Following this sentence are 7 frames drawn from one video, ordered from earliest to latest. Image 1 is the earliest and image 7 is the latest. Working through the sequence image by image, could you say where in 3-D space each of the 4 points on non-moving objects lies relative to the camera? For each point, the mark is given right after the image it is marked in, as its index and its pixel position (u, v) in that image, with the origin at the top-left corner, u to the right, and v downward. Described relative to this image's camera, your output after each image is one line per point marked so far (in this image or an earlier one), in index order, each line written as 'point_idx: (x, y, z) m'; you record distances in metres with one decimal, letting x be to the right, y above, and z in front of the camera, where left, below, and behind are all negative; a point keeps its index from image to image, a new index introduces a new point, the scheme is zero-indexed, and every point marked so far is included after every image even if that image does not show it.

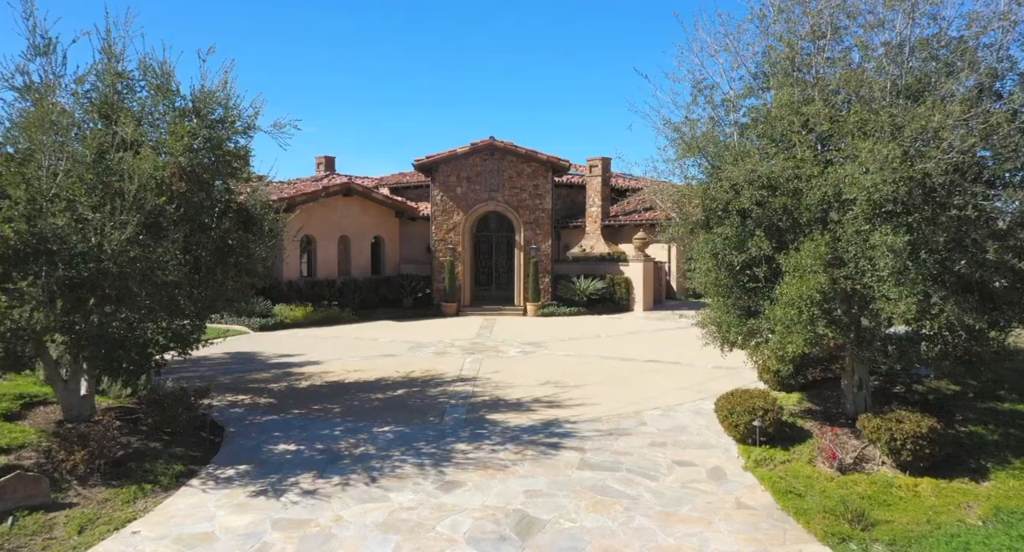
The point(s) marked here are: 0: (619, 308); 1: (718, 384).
0: (+3.2, -1.0, +19.3) m
1: (+3.1, -1.6, +9.5) m
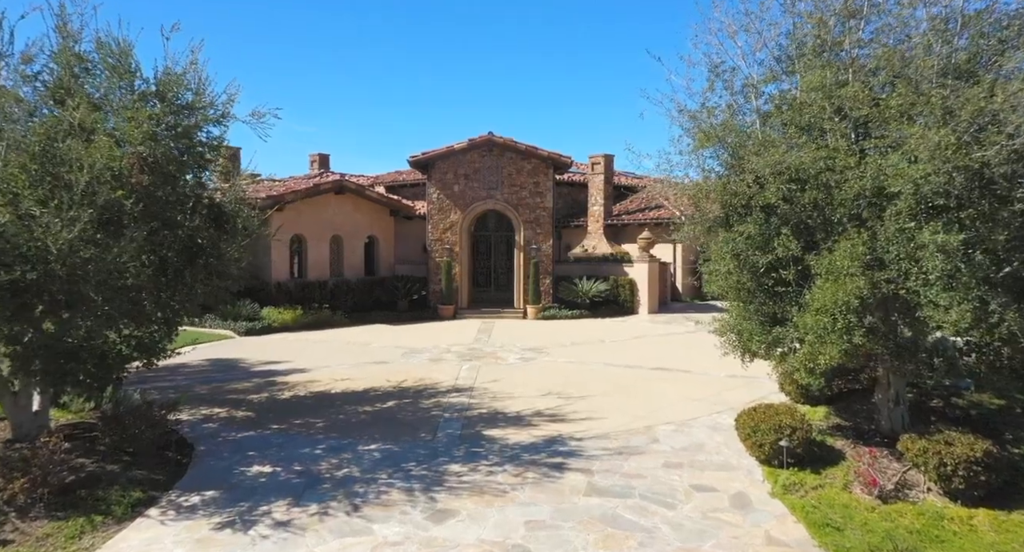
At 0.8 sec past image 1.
0: (+3.2, -1.0, +18.5) m
1: (+3.0, -1.6, +8.8) m
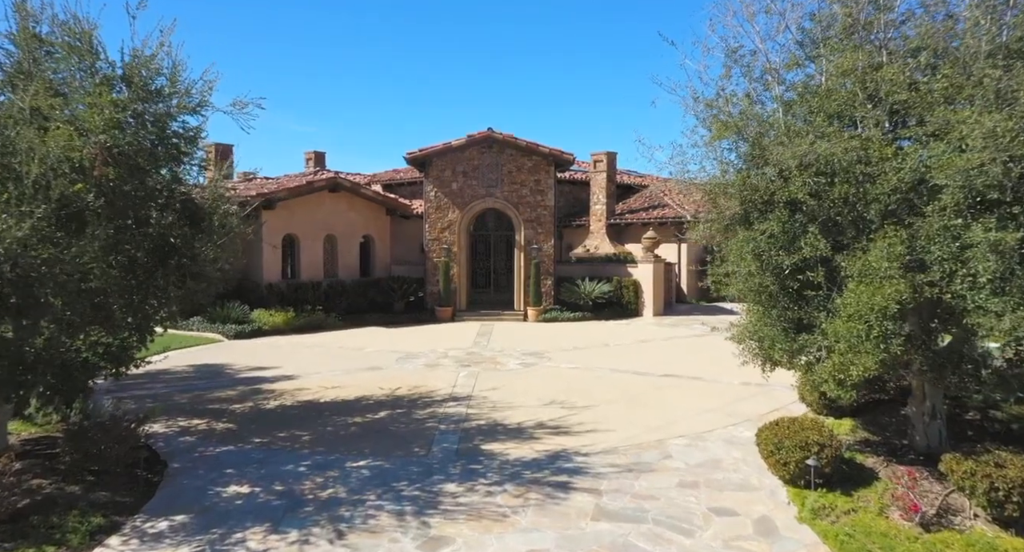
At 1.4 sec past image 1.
0: (+3.2, -1.1, +18.0) m
1: (+3.0, -1.6, +8.2) m
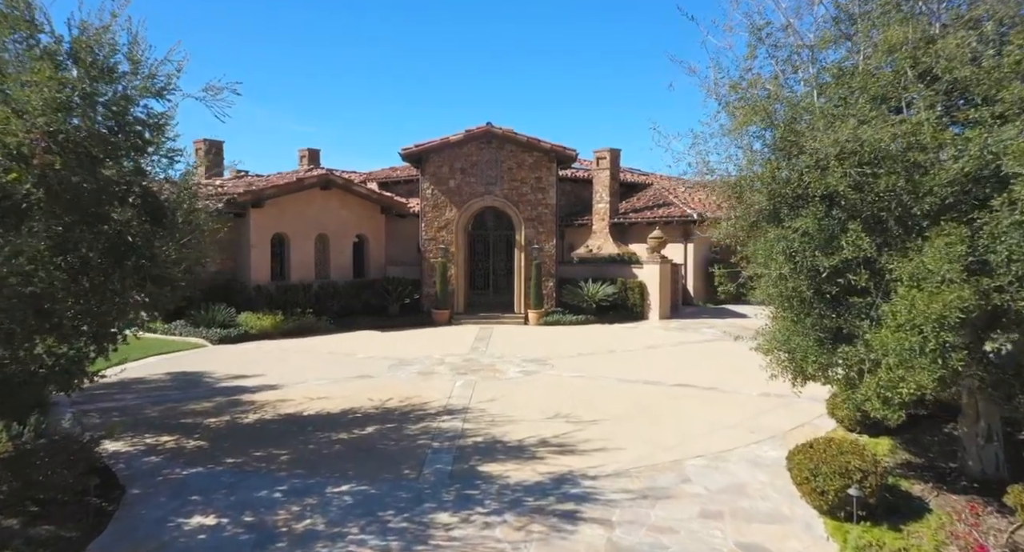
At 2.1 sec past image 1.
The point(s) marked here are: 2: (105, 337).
0: (+3.2, -1.1, +17.3) m
1: (+3.1, -1.7, +7.5) m
2: (-3.8, -0.6, +6.0) m
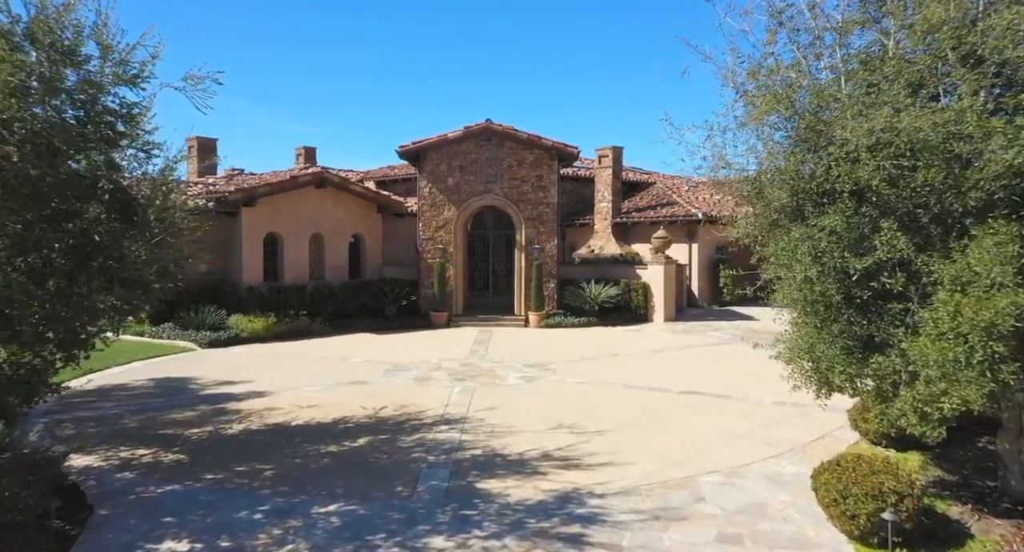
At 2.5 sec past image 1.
0: (+3.2, -1.1, +16.8) m
1: (+3.1, -1.7, +7.1) m
2: (-3.8, -0.6, +5.6) m
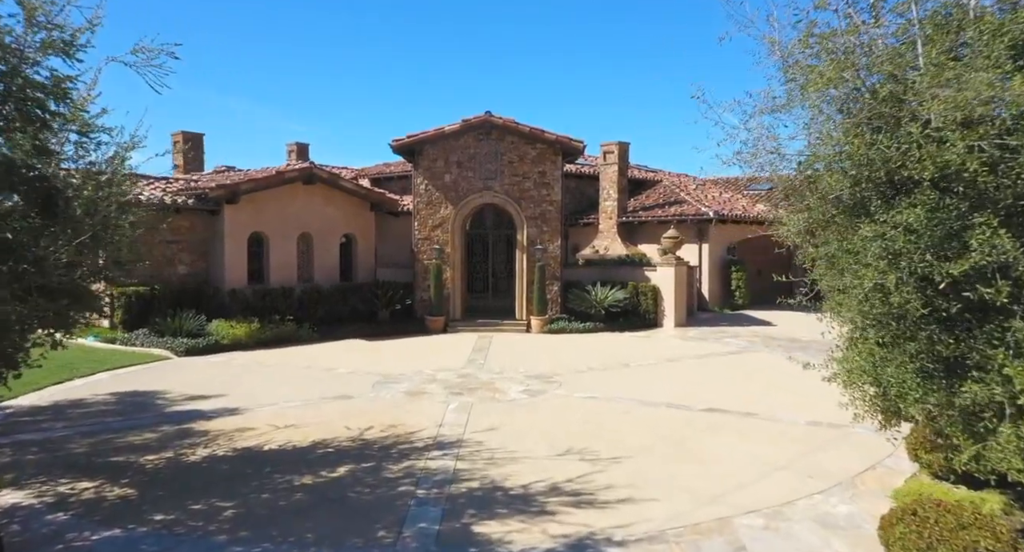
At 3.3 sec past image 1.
0: (+3.3, -1.2, +15.9) m
1: (+3.1, -1.7, +6.2) m
2: (-3.8, -0.6, +4.7) m
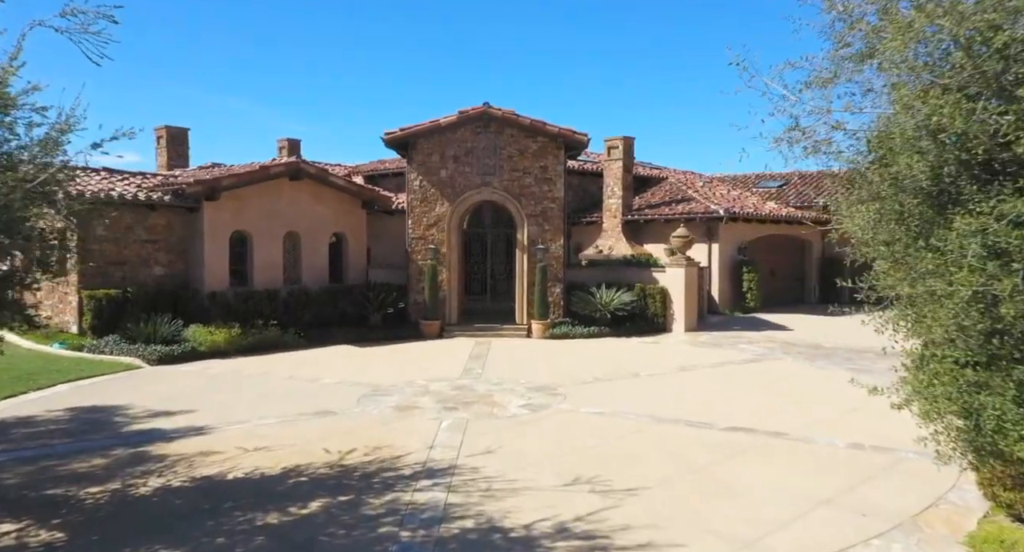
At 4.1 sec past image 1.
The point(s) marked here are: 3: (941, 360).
0: (+3.2, -1.2, +15.0) m
1: (+3.1, -1.8, +5.3) m
2: (-3.8, -0.7, +3.8) m
3: (+2.4, -0.5, +3.6) m
